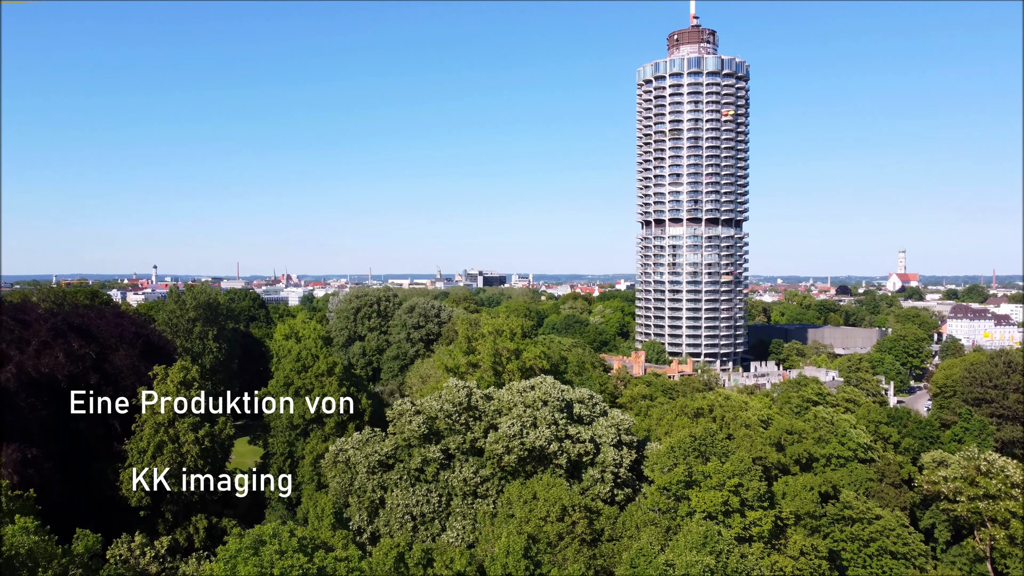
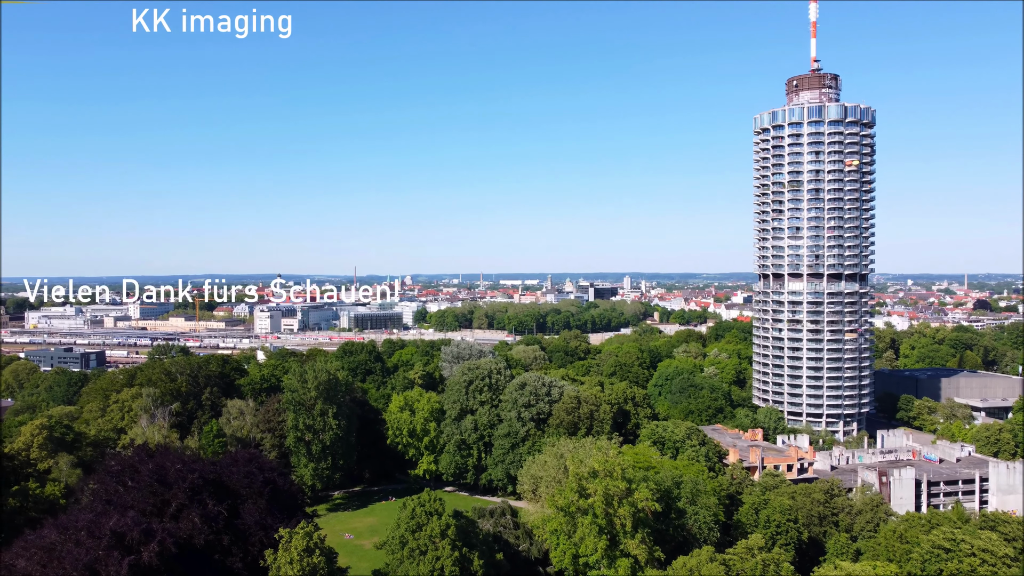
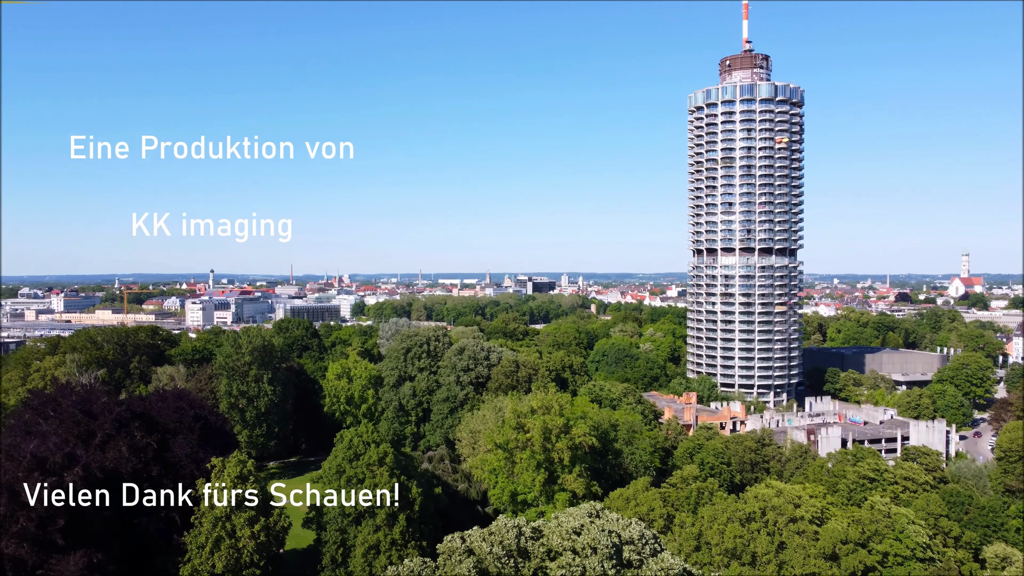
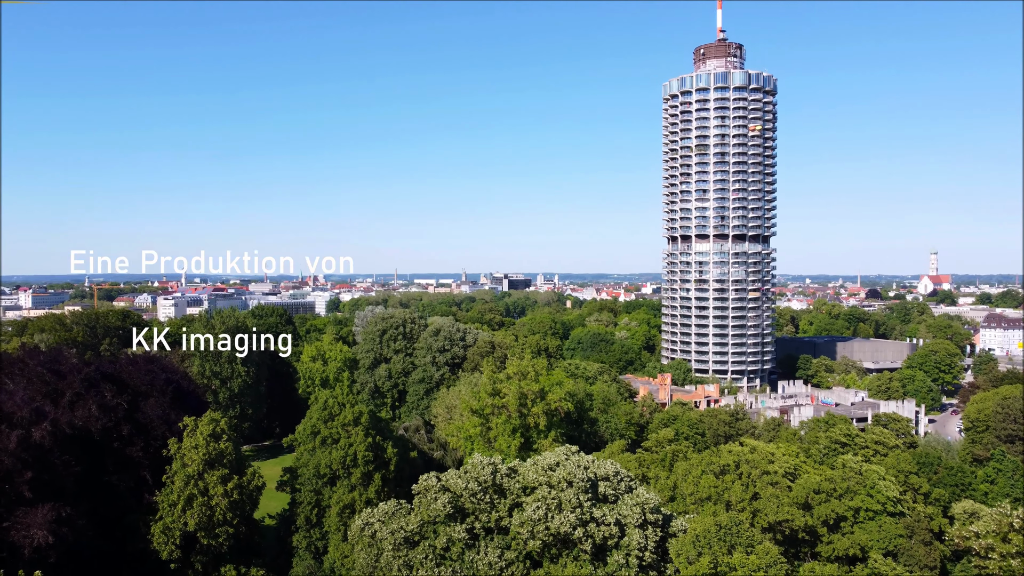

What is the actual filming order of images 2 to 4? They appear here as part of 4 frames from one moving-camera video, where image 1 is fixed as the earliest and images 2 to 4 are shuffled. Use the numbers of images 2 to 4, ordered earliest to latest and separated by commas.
4, 3, 2
